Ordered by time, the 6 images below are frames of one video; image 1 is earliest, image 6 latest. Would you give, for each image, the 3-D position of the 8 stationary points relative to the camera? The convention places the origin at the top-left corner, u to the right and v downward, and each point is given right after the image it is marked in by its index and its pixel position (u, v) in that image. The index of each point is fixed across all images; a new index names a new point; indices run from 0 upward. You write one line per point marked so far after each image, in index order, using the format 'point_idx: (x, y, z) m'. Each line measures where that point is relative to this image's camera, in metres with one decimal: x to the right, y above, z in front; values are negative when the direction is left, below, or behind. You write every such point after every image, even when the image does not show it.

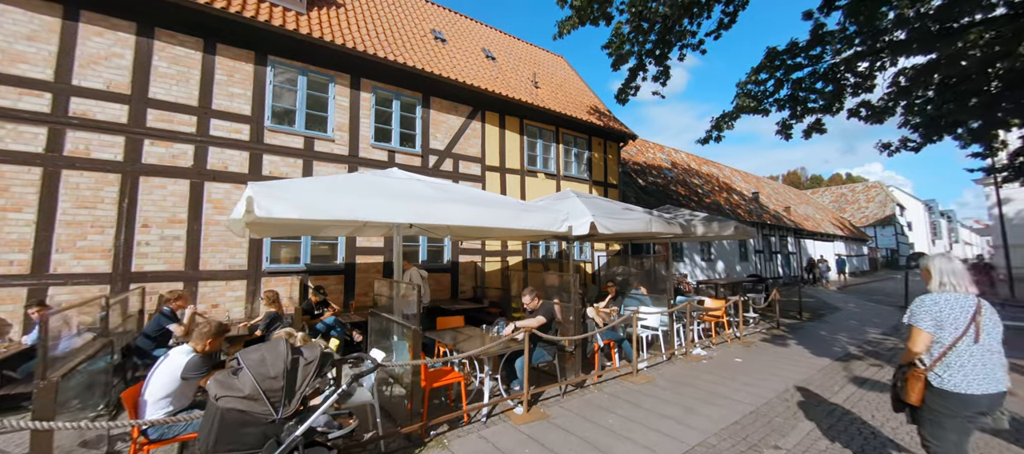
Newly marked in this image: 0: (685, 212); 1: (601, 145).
0: (+3.9, +0.3, +8.5) m
1: (+2.9, +2.6, +12.3) m
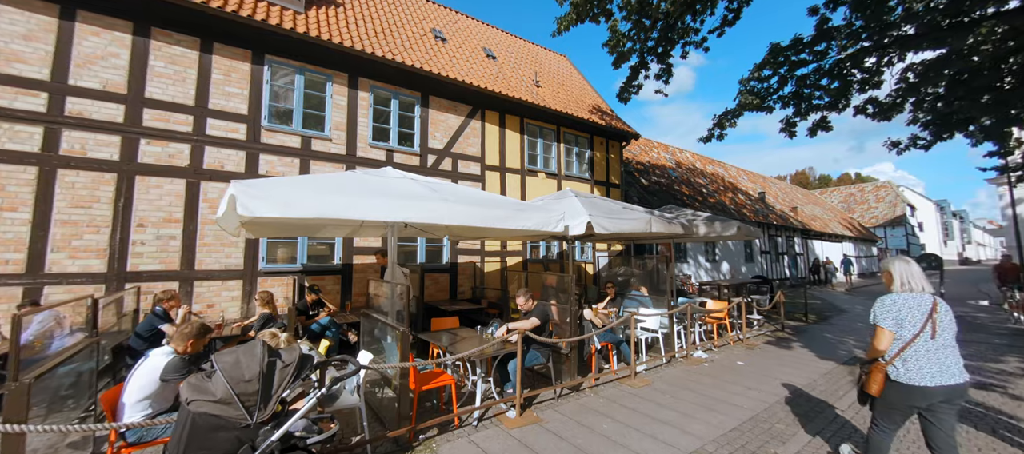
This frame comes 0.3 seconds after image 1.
0: (+3.9, +0.3, +8.4) m
1: (+2.9, +2.6, +12.2) m
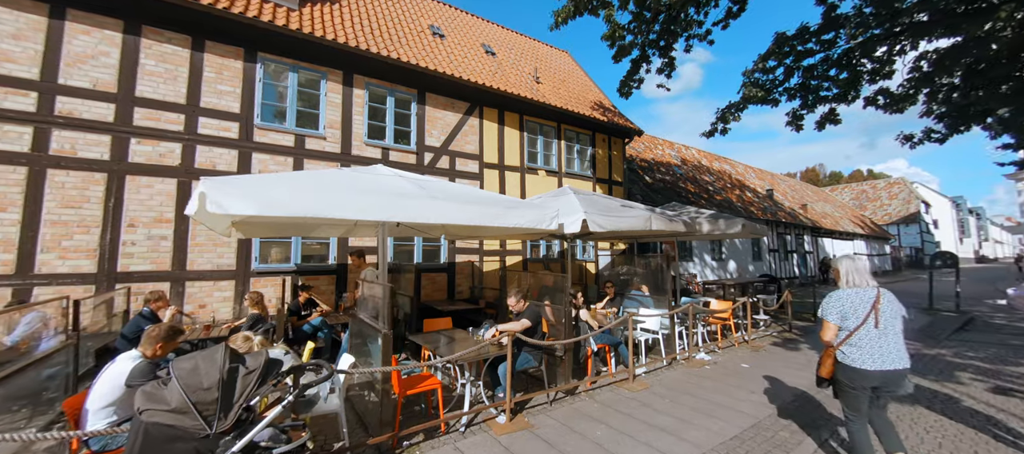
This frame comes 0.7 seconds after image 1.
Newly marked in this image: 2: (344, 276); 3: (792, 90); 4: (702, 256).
0: (+3.8, +0.4, +8.2) m
1: (+2.9, +2.7, +11.9) m
2: (-3.3, -0.9, +7.4) m
3: (+5.0, +2.4, +6.8) m
4: (+7.2, -1.1, +14.4) m
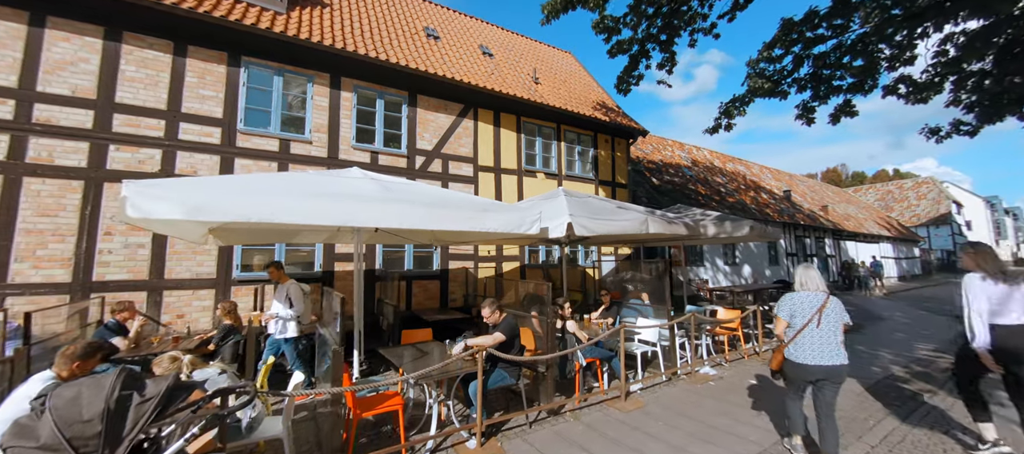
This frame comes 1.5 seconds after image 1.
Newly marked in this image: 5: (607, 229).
0: (+3.7, +0.3, +7.7) m
1: (+2.9, +2.6, +11.5) m
2: (-3.4, -1.1, +7.1) m
3: (+4.8, +2.4, +6.3) m
4: (+7.3, -1.2, +13.7) m
5: (+1.3, 0.0, +5.1) m
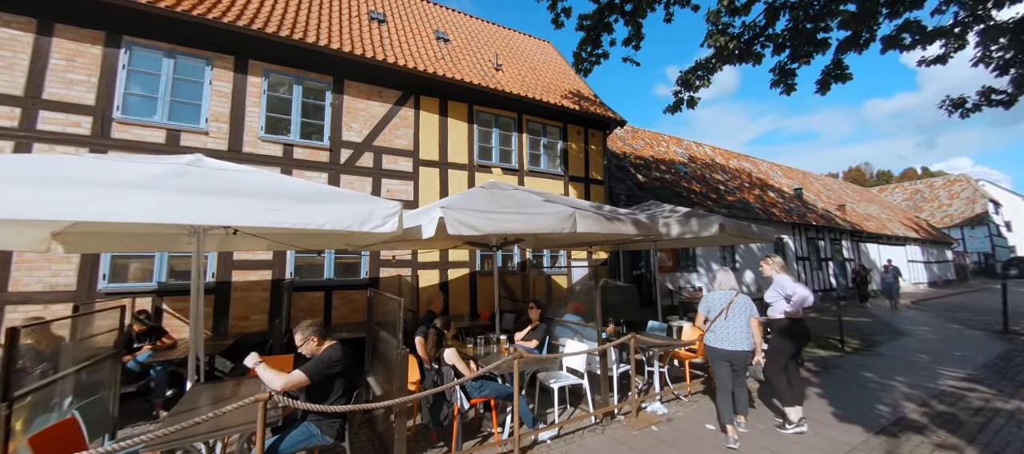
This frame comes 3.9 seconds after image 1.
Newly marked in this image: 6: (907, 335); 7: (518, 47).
0: (+2.5, +0.3, +6.4) m
1: (+1.9, +2.5, +10.3) m
2: (-4.6, -1.1, +6.1) m
3: (+3.5, +2.5, +5.0) m
4: (+6.3, -1.2, +12.3) m
5: (0.0, 0.0, +3.9) m
6: (+9.0, -2.5, +8.7) m
7: (+0.2, +5.4, +11.5) m
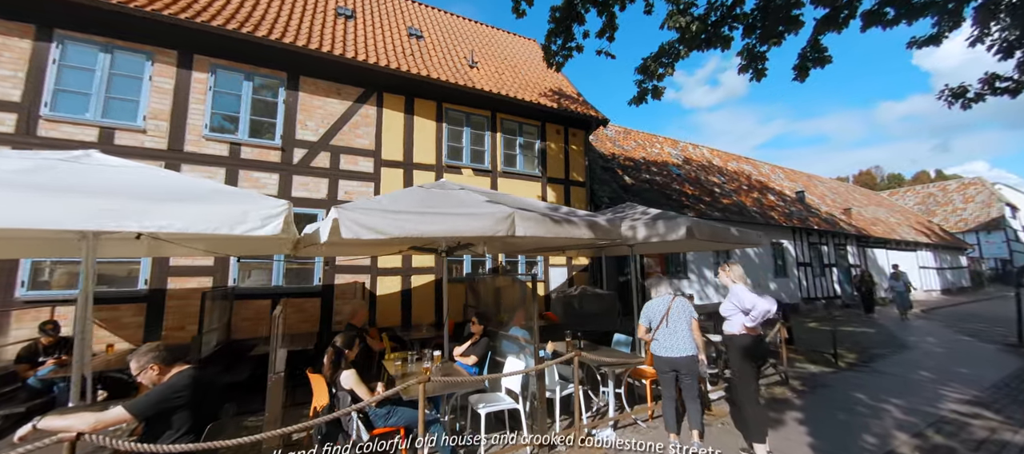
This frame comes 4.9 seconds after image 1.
0: (+1.9, +0.3, +5.9) m
1: (+1.3, +2.4, +9.8) m
2: (-5.3, -1.2, +5.7) m
3: (+2.8, +2.4, +4.5) m
4: (+5.8, -1.4, +11.6) m
5: (-0.7, 0.0, +3.4) m
6: (+8.4, -2.5, +8.0) m
7: (-0.4, +5.3, +11.0) m
